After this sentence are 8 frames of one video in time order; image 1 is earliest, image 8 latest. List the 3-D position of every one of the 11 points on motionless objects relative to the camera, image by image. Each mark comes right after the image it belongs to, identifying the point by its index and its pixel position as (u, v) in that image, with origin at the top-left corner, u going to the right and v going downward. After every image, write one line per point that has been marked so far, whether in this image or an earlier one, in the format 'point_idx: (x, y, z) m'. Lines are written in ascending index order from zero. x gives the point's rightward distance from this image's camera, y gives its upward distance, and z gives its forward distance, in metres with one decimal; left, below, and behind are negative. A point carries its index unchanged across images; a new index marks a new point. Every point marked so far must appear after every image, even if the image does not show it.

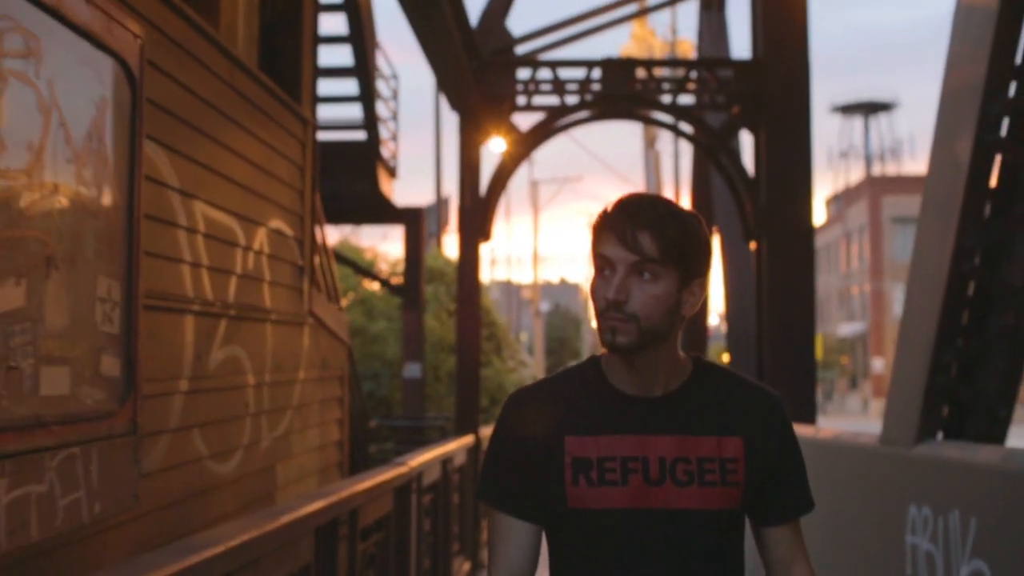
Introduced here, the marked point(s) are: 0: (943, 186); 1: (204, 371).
0: (+2.3, +0.5, +5.7) m
1: (-1.3, -0.4, +5.0) m
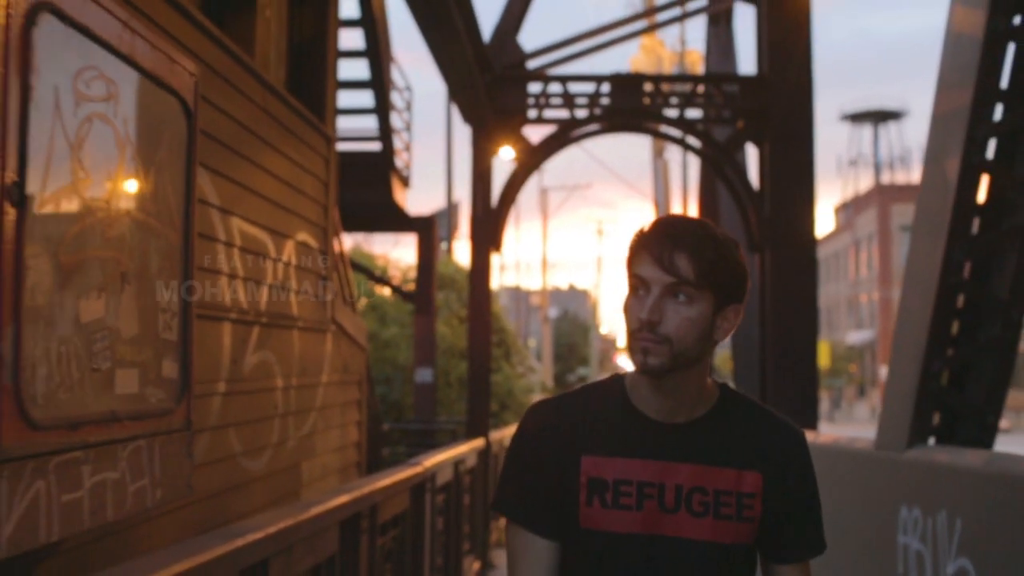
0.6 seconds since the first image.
0: (+2.4, +0.5, +6.0) m
1: (-1.3, -0.4, +5.3) m
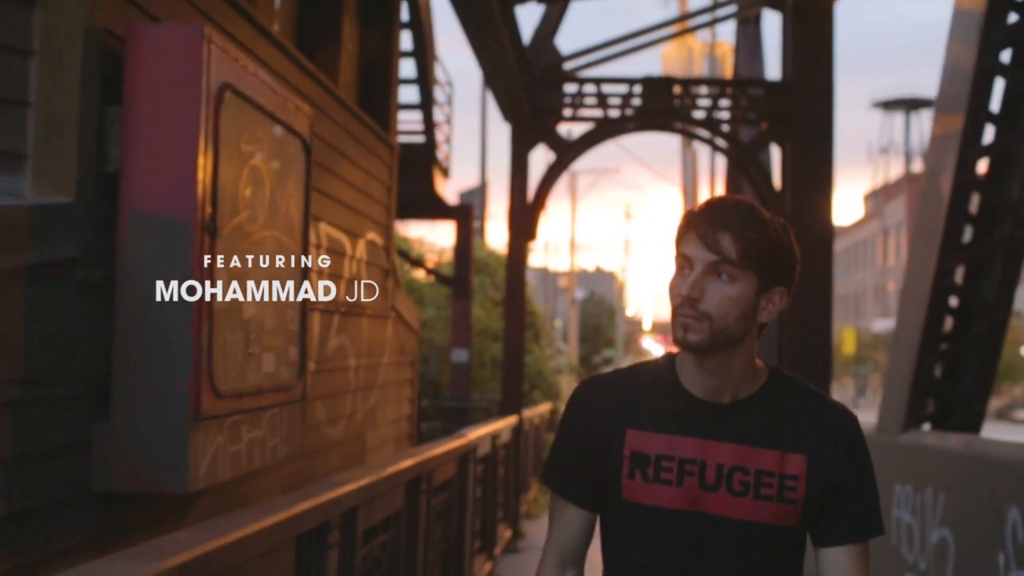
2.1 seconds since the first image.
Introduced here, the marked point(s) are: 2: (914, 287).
0: (+2.6, +0.5, +6.8) m
1: (-1.1, -0.4, +6.1) m
2: (+2.6, 0.0, +7.0) m
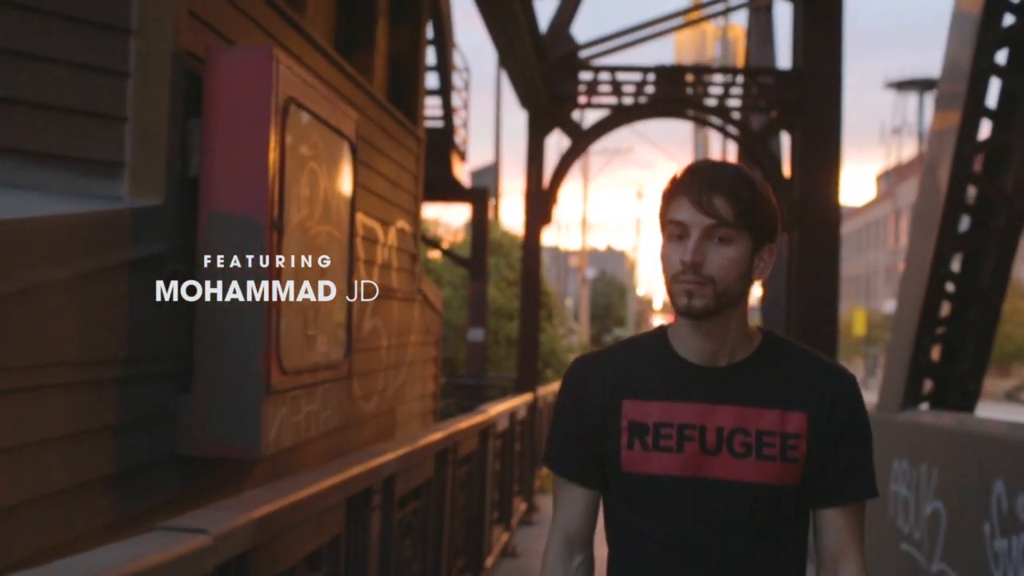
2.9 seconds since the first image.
0: (+2.8, +0.6, +7.1) m
1: (-0.9, -0.3, +6.5) m
2: (+2.7, +0.1, +7.4) m
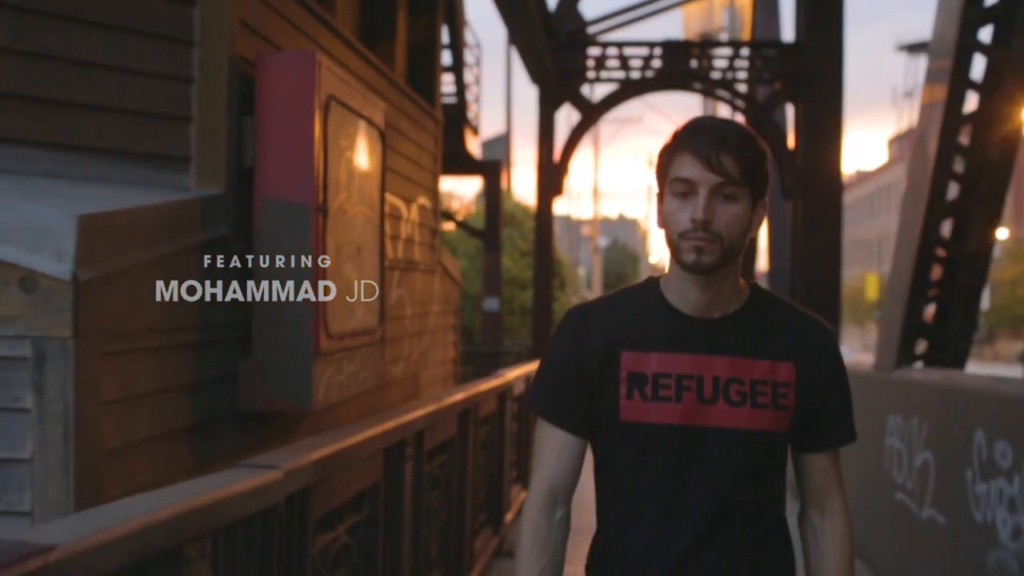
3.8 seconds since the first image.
0: (+2.8, +0.8, +7.6) m
1: (-0.8, -0.1, +7.0) m
2: (+2.9, +0.4, +7.8) m
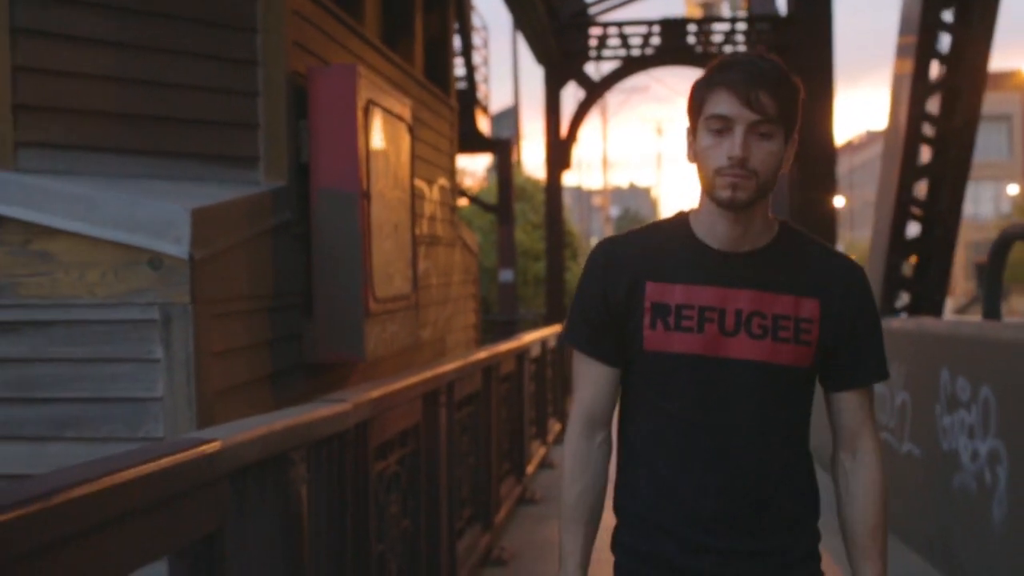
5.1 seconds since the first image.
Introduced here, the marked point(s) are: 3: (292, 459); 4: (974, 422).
0: (+2.9, +1.1, +8.3) m
1: (-0.7, +0.1, +7.8) m
2: (+2.9, +0.7, +8.5) m
3: (-0.7, -0.5, +3.2) m
4: (+2.7, -0.8, +6.3) m
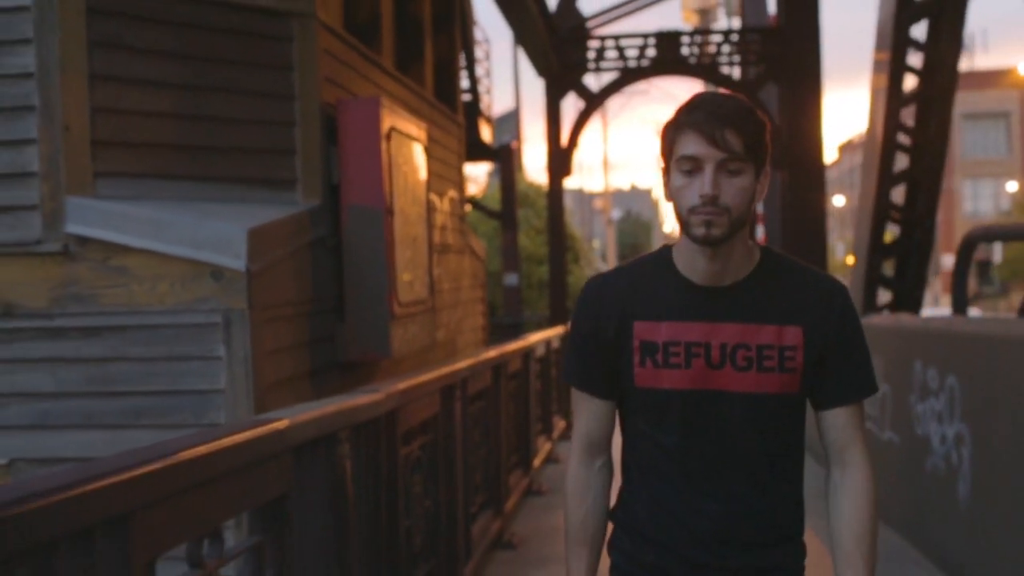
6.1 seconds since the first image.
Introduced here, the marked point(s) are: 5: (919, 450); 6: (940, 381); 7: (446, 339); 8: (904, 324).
0: (+3.0, +1.1, +8.9) m
1: (-0.7, 0.0, +8.4) m
2: (+3.0, +0.7, +9.1) m
3: (-0.6, -0.5, +3.8) m
4: (+2.7, -0.8, +6.9) m
5: (+2.8, -1.1, +7.4) m
6: (+2.8, -0.6, +6.9) m
7: (-0.6, -0.5, +9.1) m
8: (+2.9, -0.3, +8.1) m
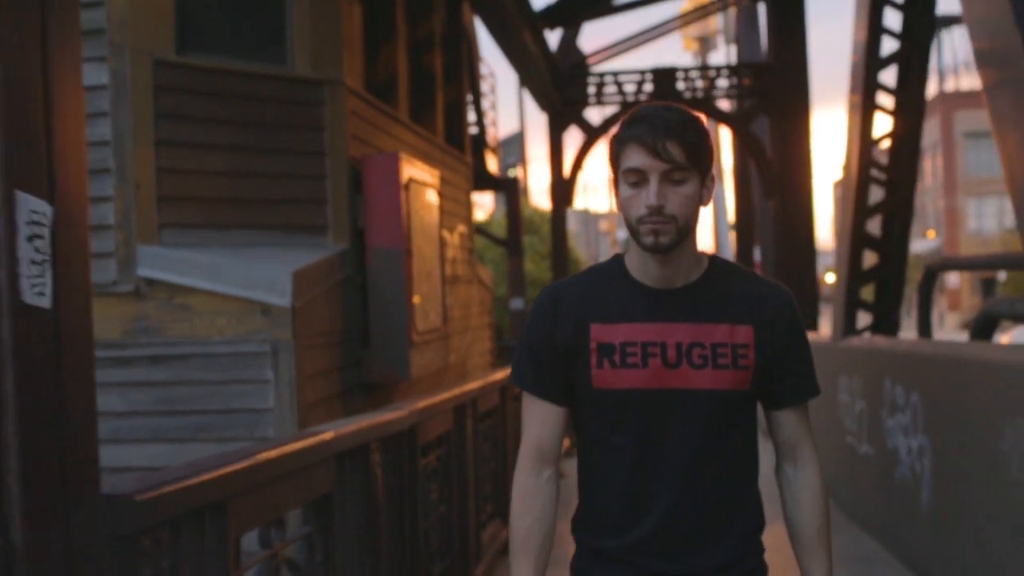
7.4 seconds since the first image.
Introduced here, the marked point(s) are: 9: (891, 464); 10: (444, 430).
0: (+3.0, +0.9, +9.6) m
1: (-0.6, -0.2, +9.2) m
2: (+3.0, +0.5, +9.8) m
3: (-0.6, -0.7, +4.5) m
4: (+2.8, -1.0, +7.6) m
5: (+2.8, -1.3, +8.1) m
6: (+2.8, -0.8, +7.6) m
7: (-0.5, -0.7, +9.9) m
8: (+3.0, -0.4, +8.8) m
9: (+2.8, -1.3, +8.1) m
10: (-0.4, -0.8, +6.3) m
